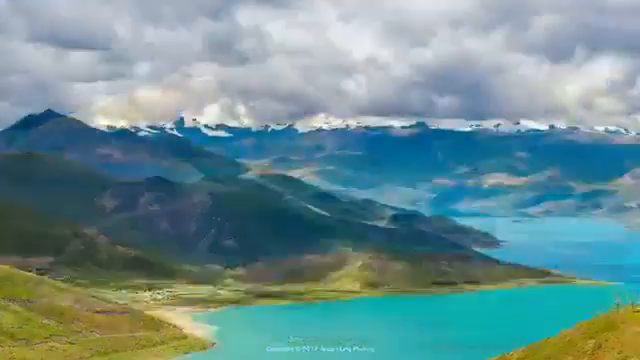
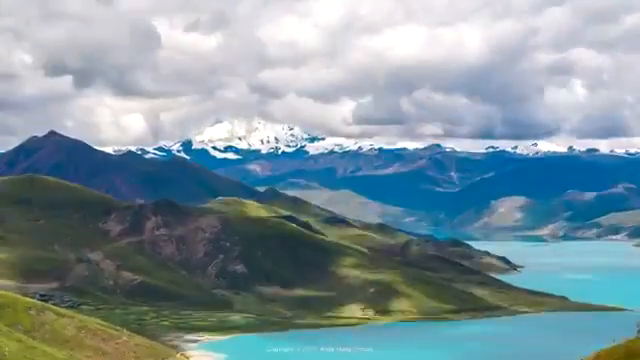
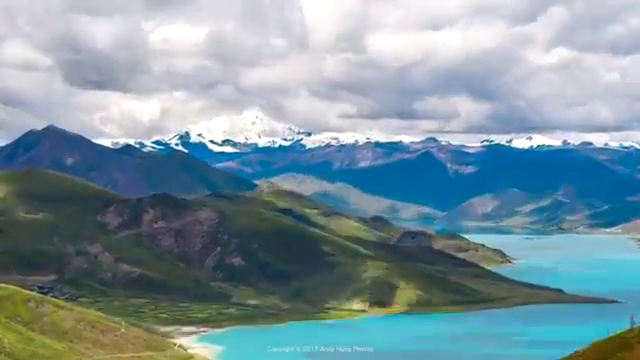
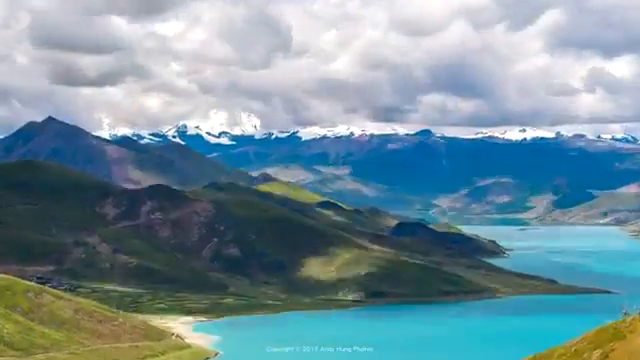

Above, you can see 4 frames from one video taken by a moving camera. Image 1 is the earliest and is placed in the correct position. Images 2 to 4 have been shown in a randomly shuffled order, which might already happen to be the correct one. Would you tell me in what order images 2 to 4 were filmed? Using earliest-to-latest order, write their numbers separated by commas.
4, 3, 2
